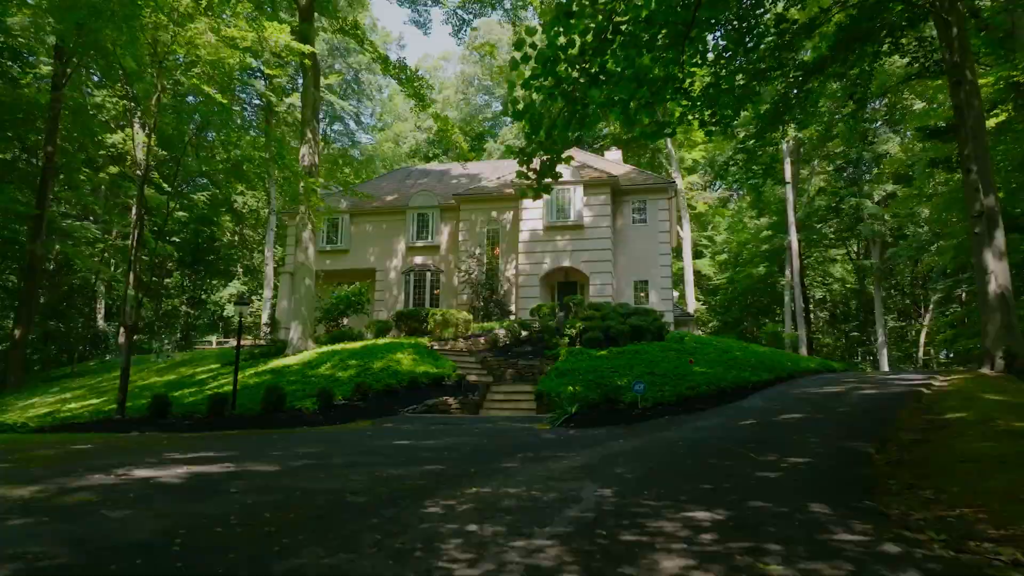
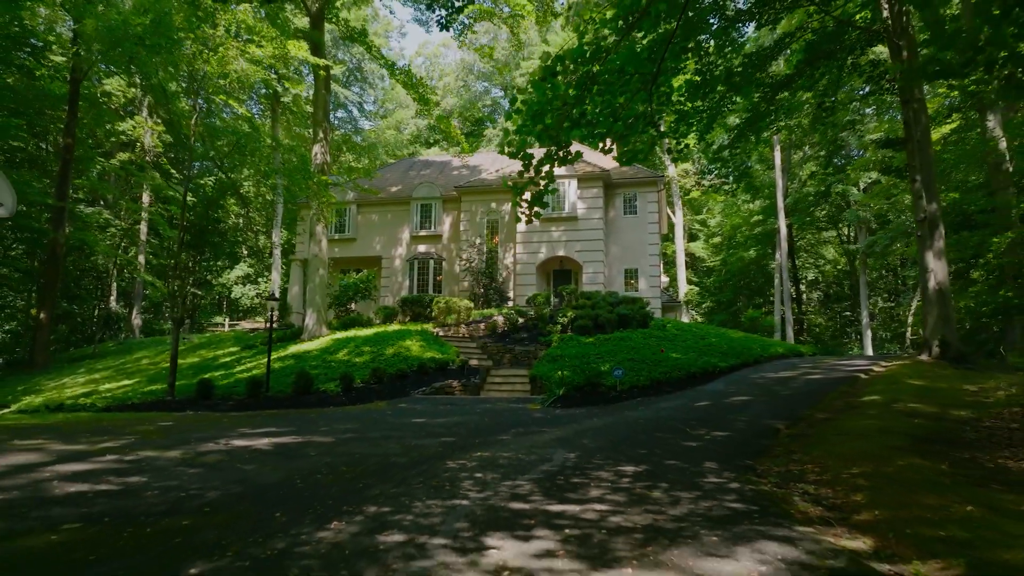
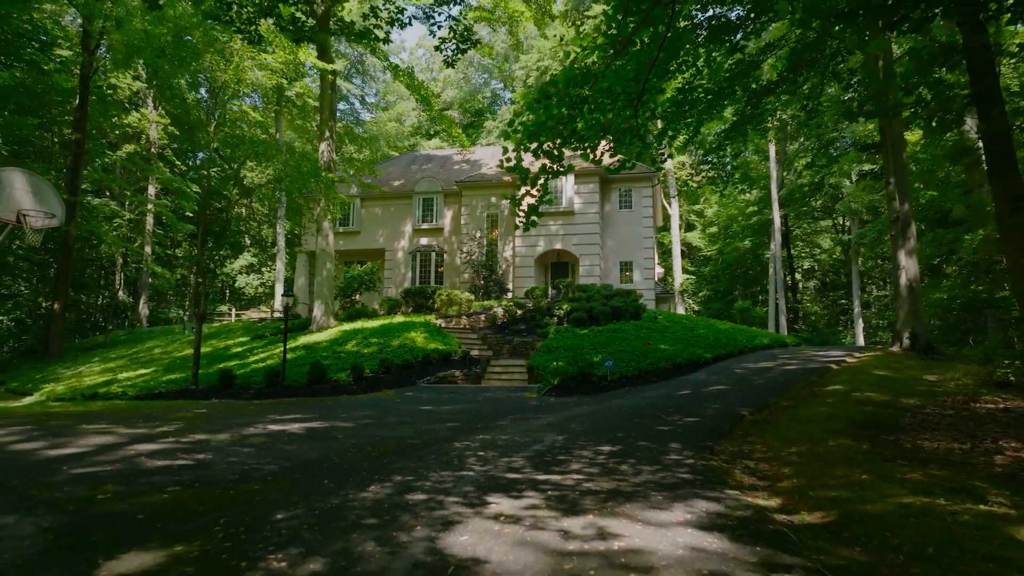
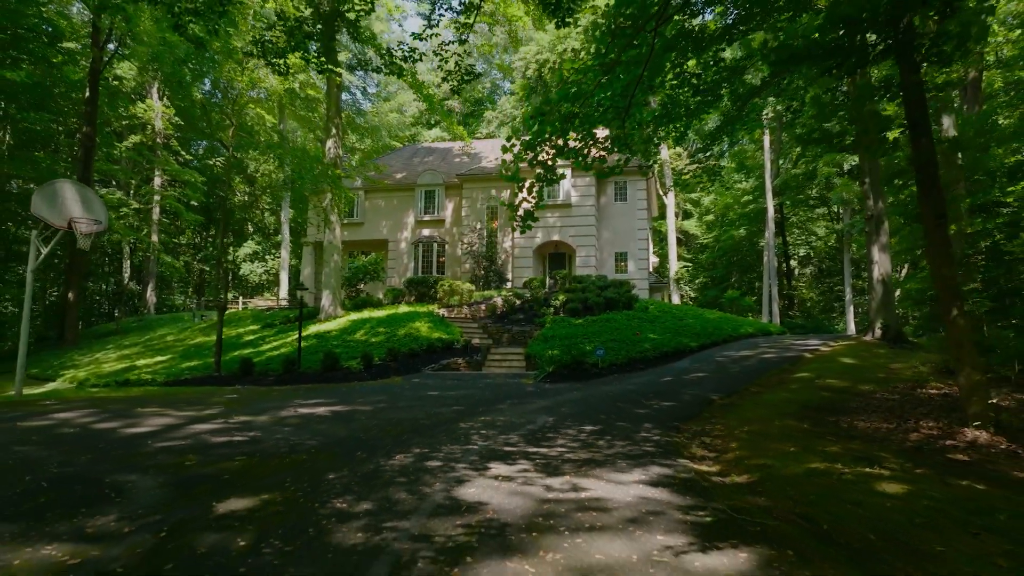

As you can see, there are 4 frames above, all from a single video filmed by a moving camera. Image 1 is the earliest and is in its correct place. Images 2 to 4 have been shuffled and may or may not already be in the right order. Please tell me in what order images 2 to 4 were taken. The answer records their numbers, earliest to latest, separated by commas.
2, 3, 4
